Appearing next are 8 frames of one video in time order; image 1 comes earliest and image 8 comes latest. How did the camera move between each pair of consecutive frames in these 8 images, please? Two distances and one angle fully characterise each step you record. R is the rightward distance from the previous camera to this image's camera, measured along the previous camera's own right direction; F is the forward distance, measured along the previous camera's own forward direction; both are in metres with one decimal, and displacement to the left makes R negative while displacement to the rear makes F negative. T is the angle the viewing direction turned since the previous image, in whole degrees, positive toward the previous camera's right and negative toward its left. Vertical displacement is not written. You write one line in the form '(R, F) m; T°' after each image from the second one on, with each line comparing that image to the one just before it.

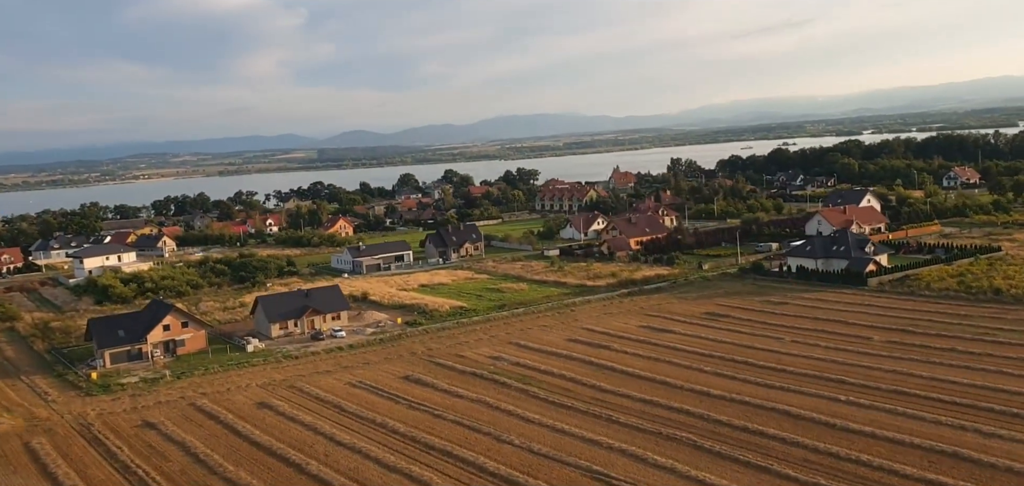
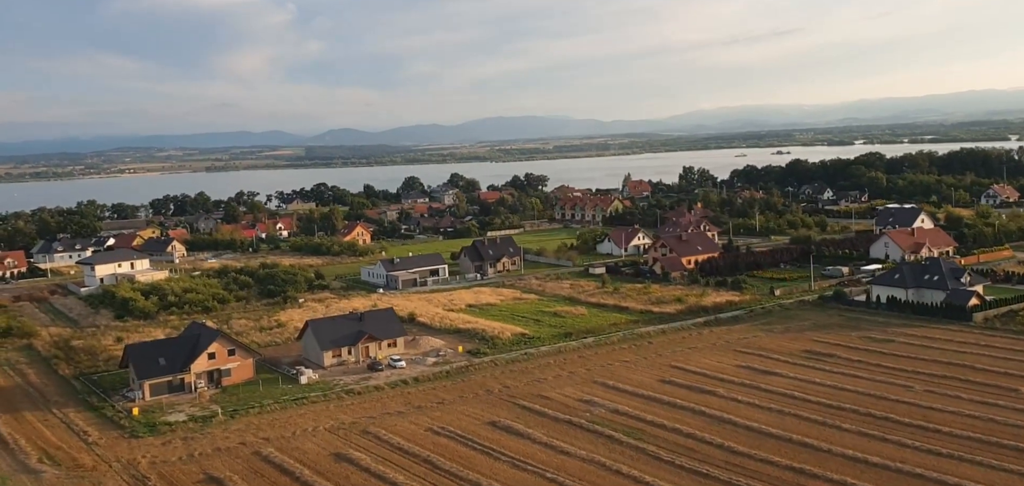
(-1.7, +1.3) m; +1°
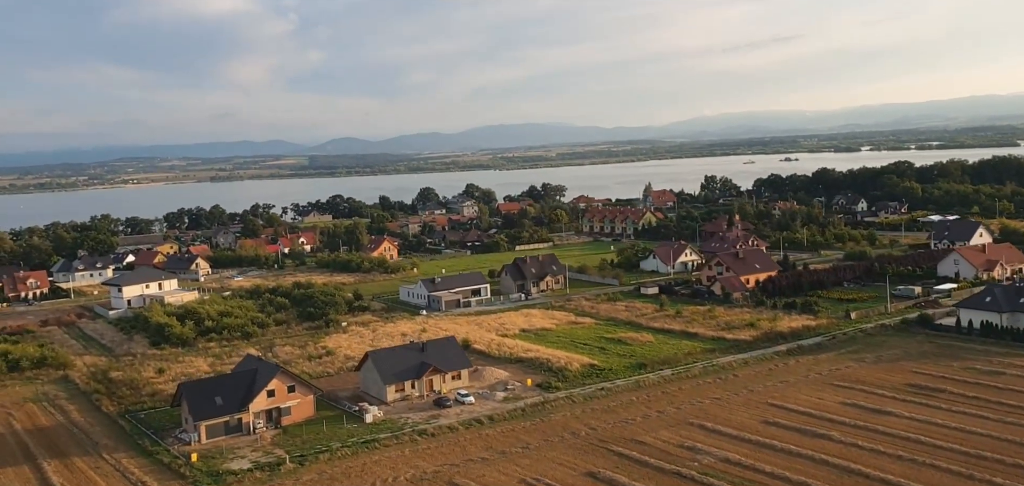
(-1.2, +0.9) m; 0°
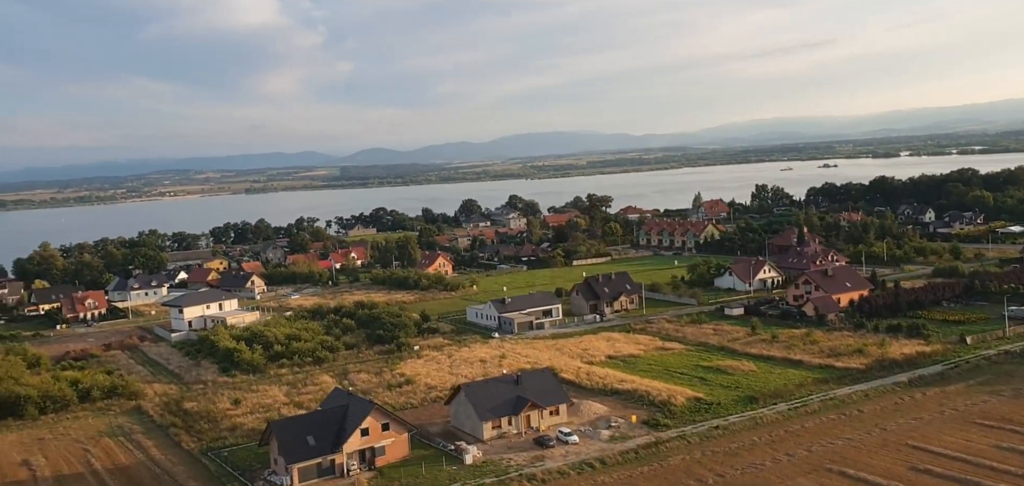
(-1.2, +0.9) m; -2°
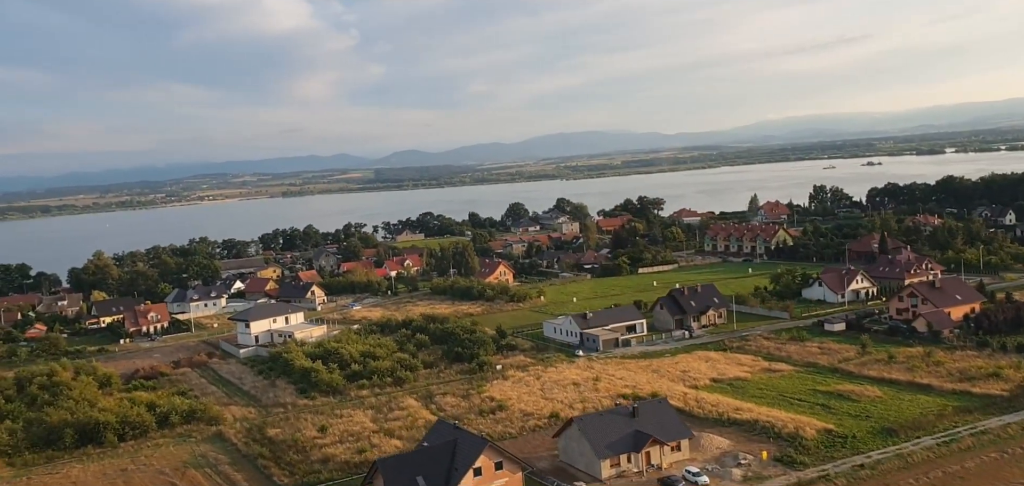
(-1.3, +1.0) m; -2°
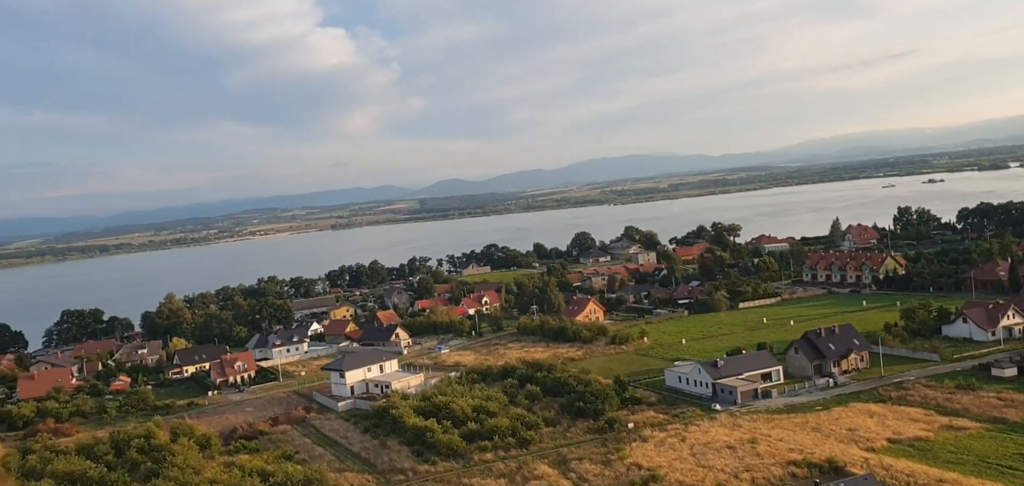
(-1.8, +1.4) m; -3°
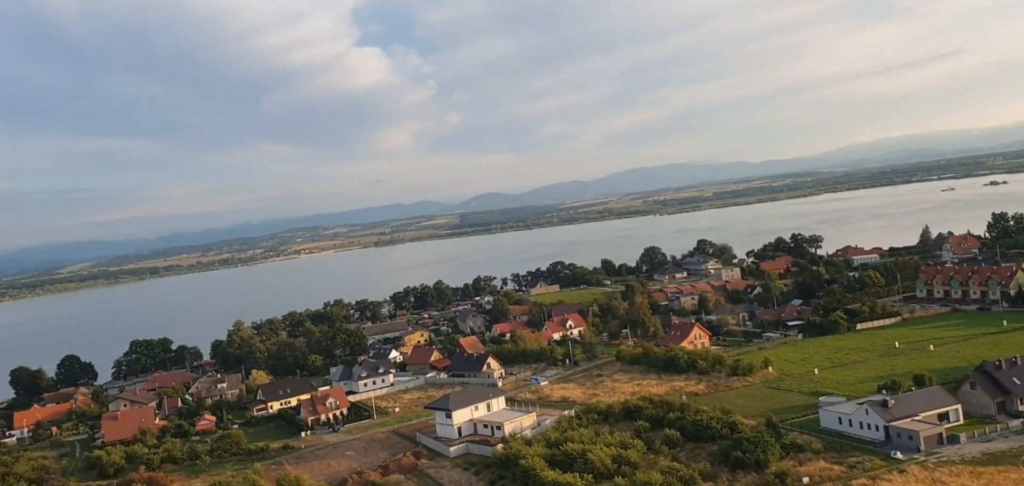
(-2.1, +1.7) m; -3°
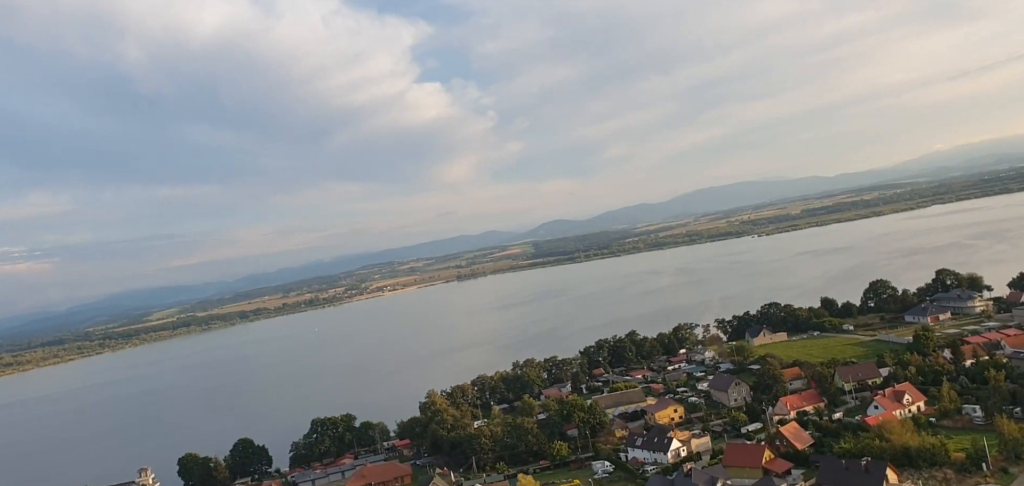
(-8.5, +7.1) m; -5°
